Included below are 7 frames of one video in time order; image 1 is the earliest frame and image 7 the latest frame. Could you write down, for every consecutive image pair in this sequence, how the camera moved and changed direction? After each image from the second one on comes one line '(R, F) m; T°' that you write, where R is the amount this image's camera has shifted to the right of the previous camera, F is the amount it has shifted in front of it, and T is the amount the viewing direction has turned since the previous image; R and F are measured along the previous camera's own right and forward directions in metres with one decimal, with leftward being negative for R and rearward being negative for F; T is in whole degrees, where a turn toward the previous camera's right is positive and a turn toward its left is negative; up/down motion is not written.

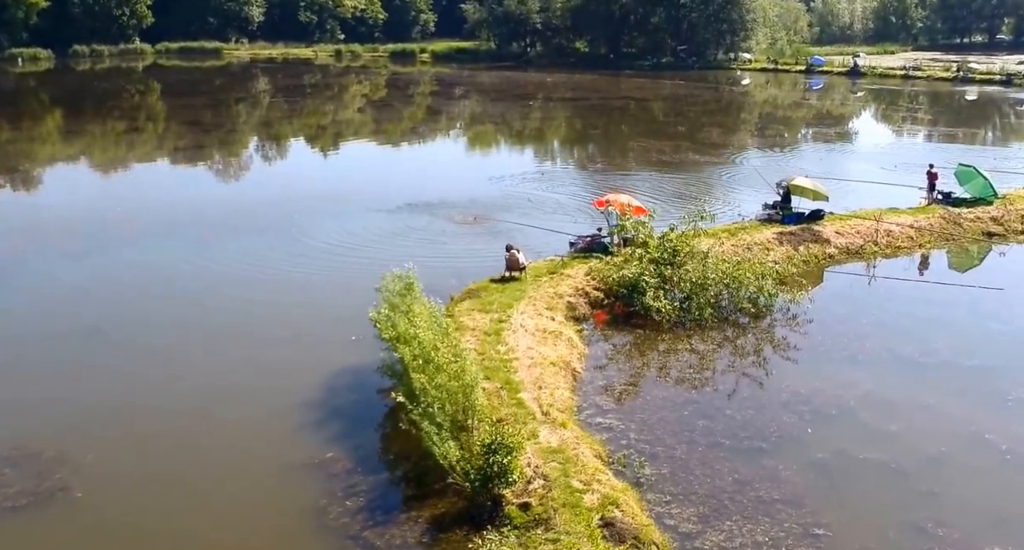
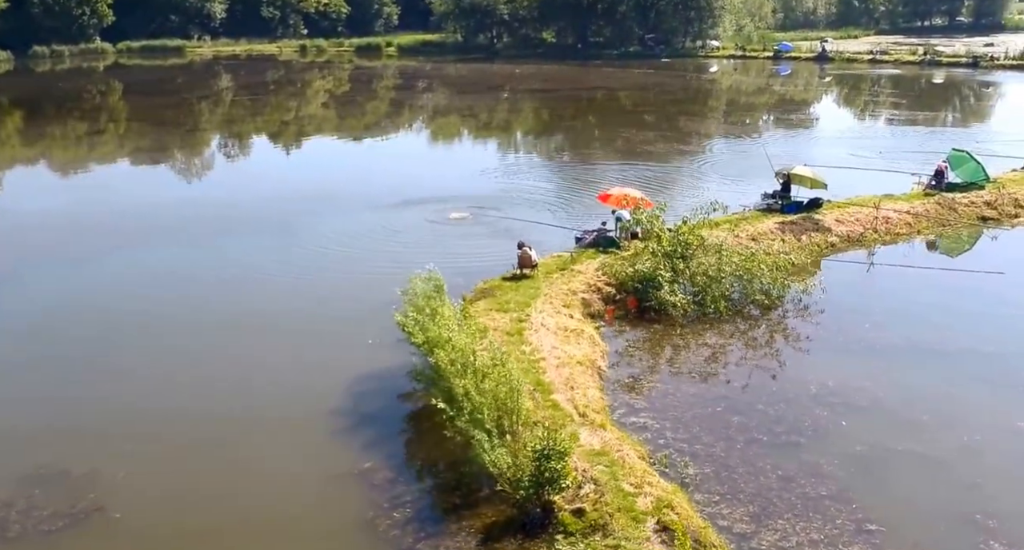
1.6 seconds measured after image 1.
(-0.8, +0.2) m; +1°
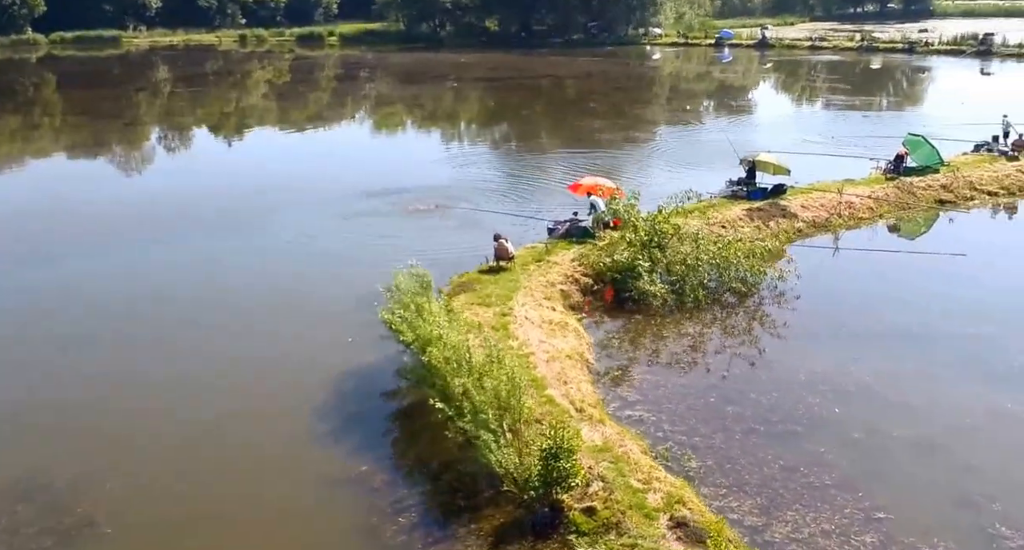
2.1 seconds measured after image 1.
(-0.6, +0.4) m; +3°
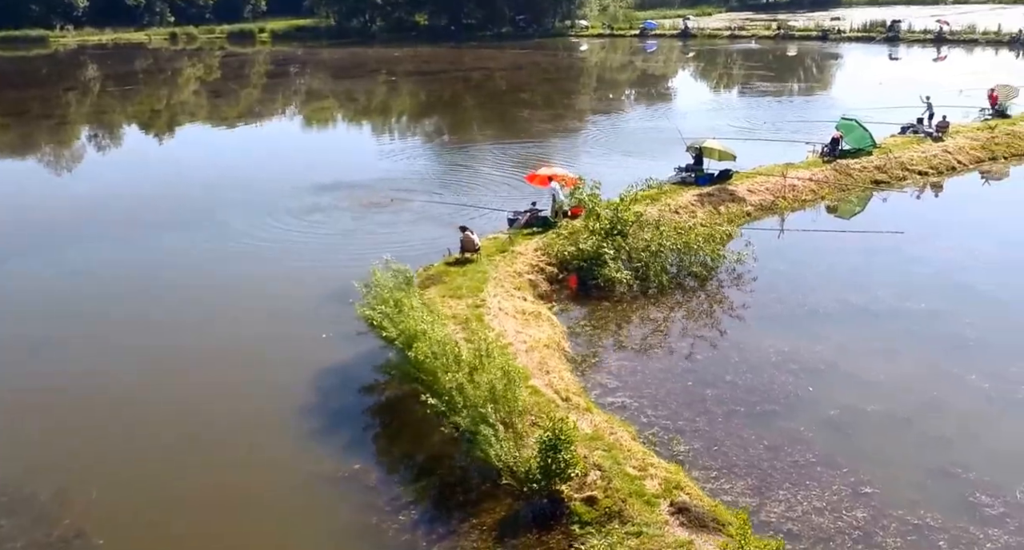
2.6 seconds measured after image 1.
(-0.6, 0.0) m; +4°
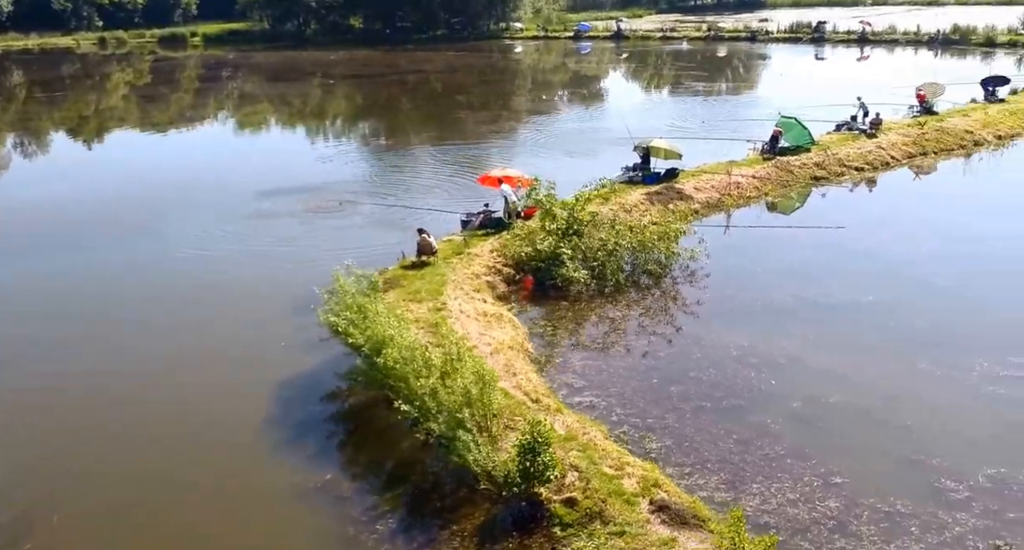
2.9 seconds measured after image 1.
(-0.4, +0.1) m; +4°
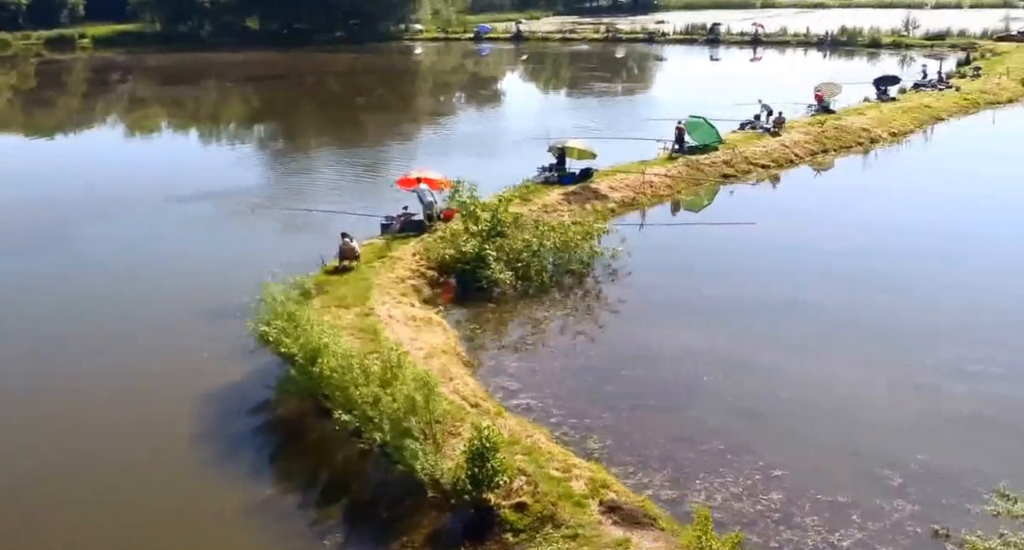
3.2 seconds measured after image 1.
(-0.4, +0.2) m; +6°
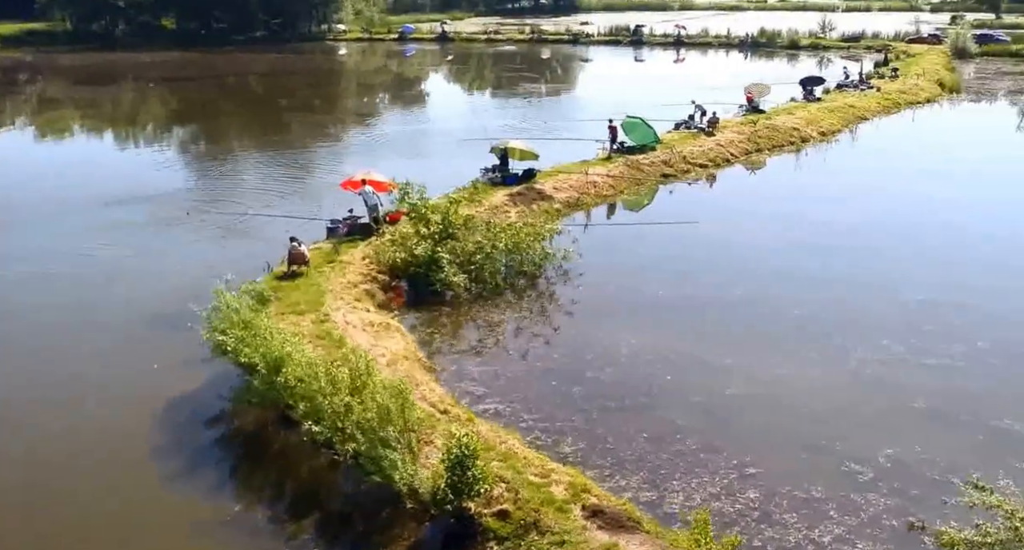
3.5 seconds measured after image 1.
(-0.5, +0.2) m; +4°
